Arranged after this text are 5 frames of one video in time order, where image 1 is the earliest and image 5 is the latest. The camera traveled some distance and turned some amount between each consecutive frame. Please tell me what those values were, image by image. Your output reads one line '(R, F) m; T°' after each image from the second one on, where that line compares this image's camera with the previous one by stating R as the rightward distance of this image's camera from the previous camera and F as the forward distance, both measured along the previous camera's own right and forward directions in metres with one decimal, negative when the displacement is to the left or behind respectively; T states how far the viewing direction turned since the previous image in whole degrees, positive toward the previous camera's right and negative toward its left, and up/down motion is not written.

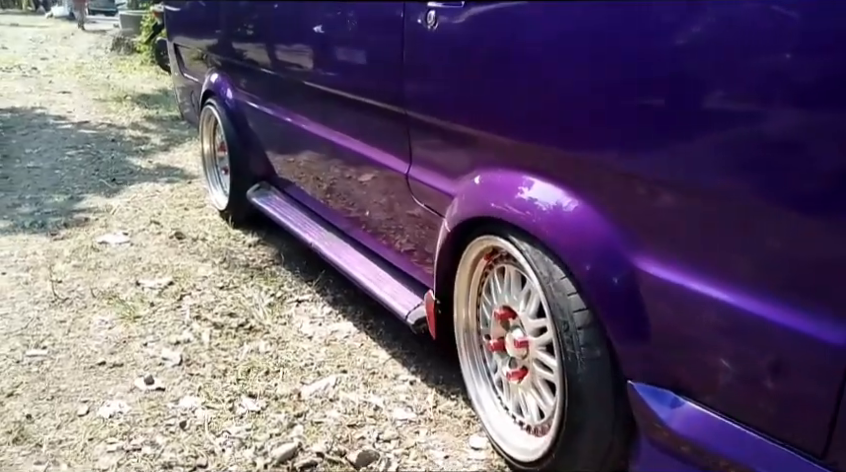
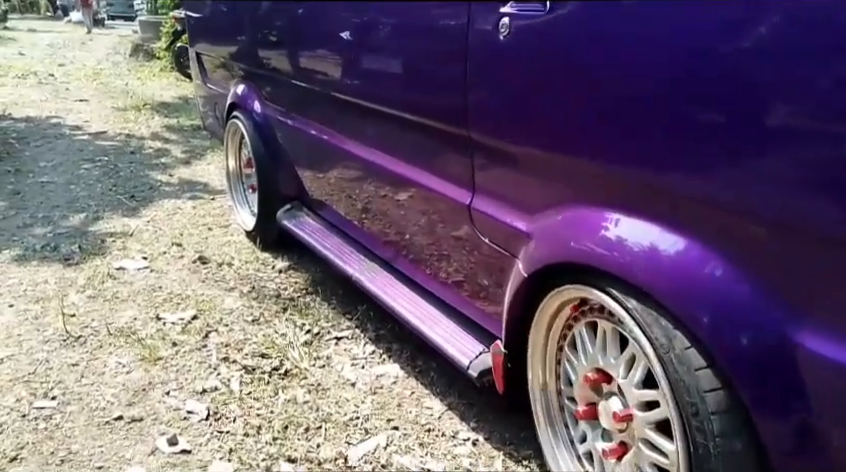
(-0.1, +0.3) m; -1°
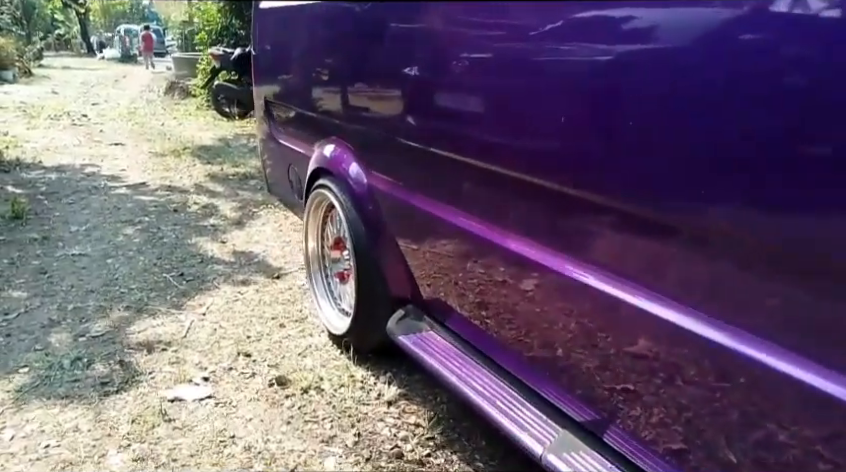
(-0.4, +0.9) m; -2°
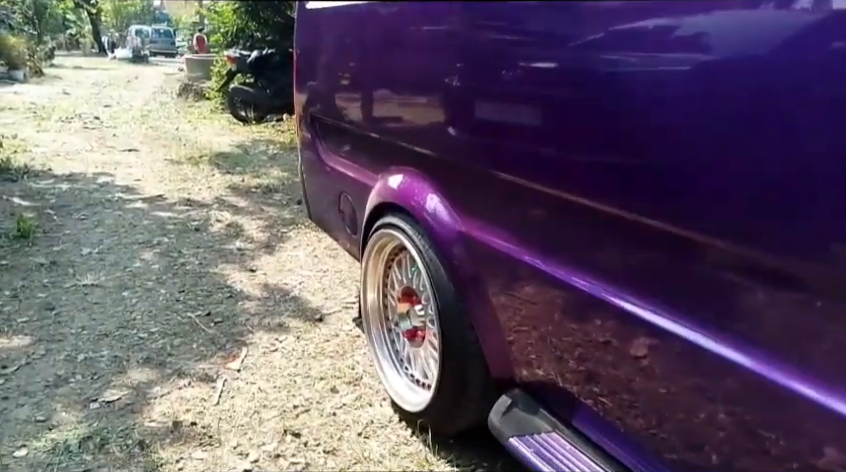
(-0.3, +0.6) m; -1°
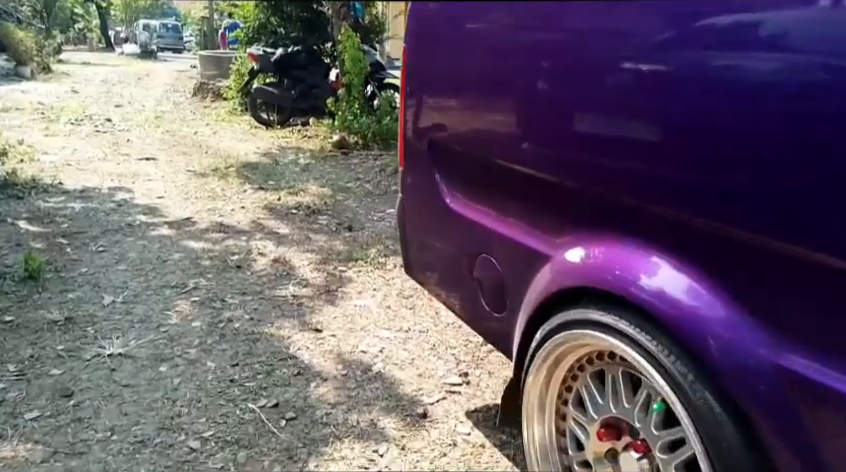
(-0.4, +0.8) m; -1°
